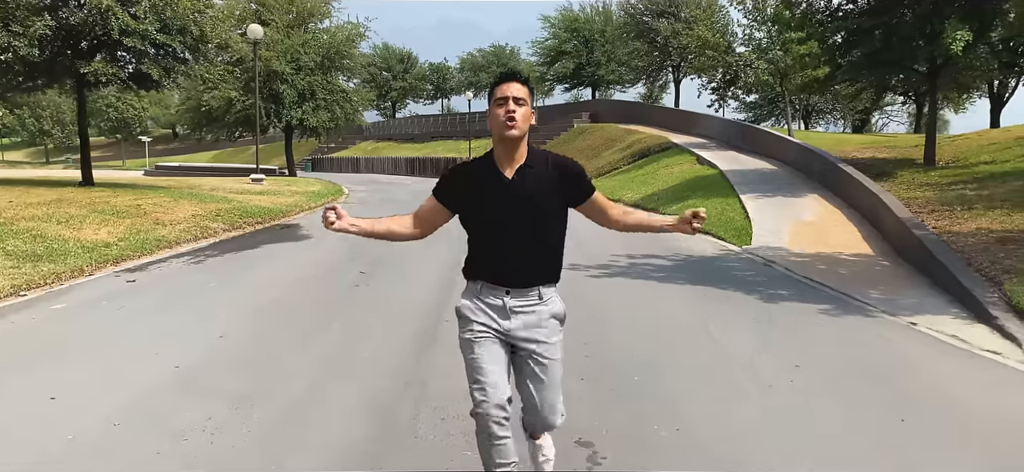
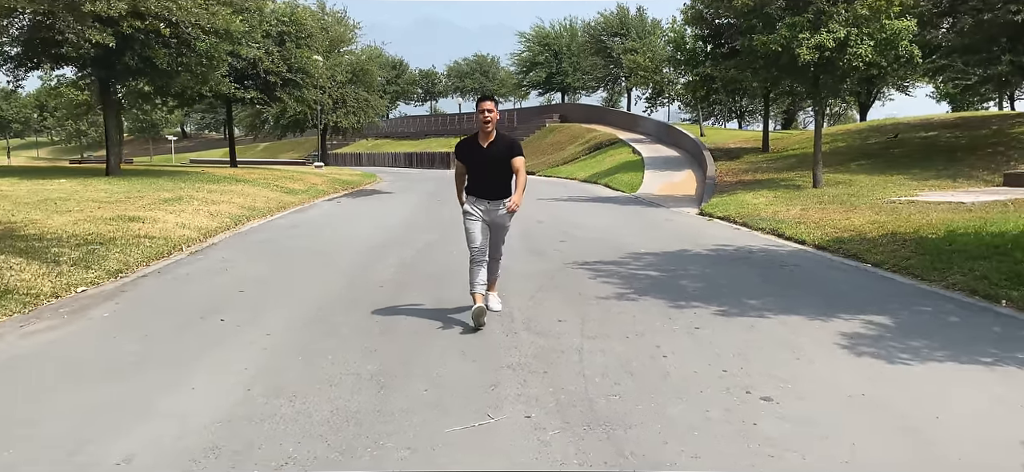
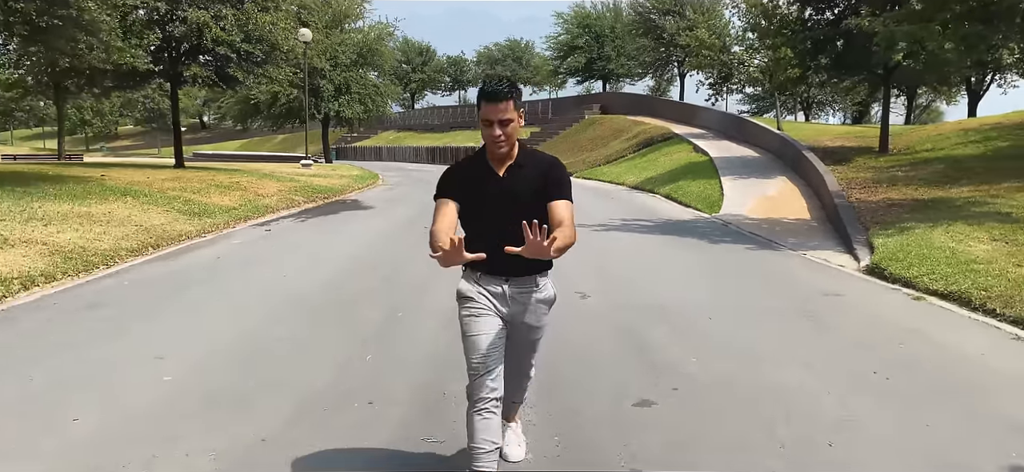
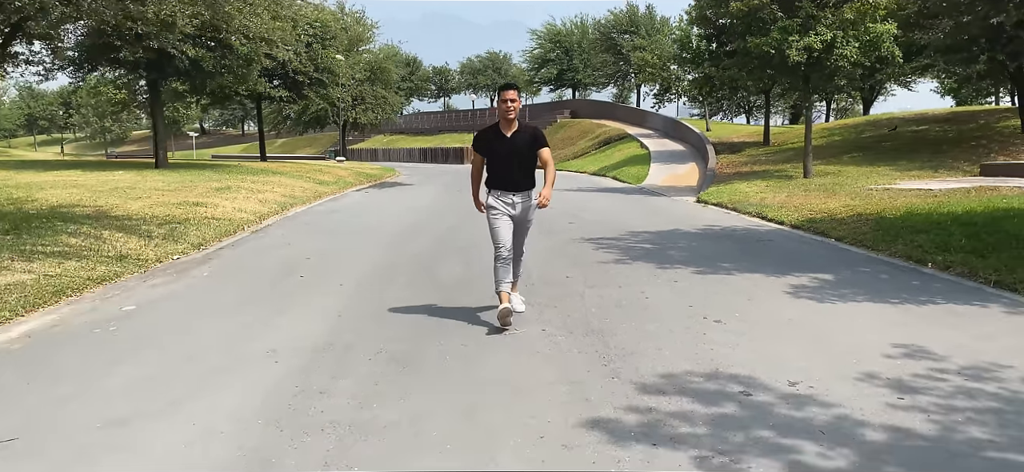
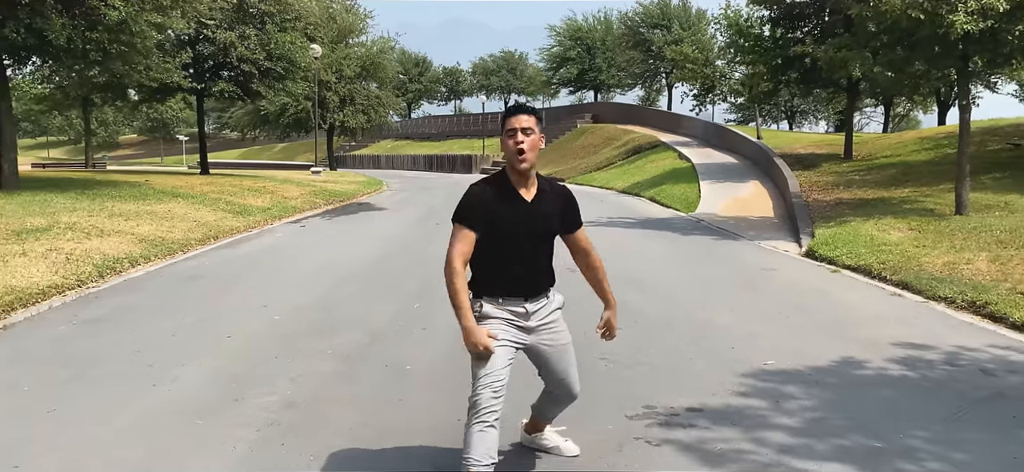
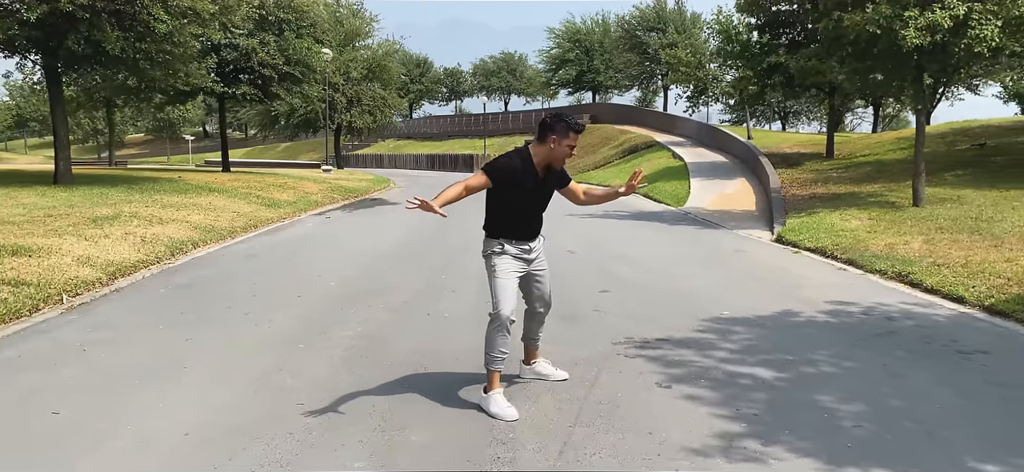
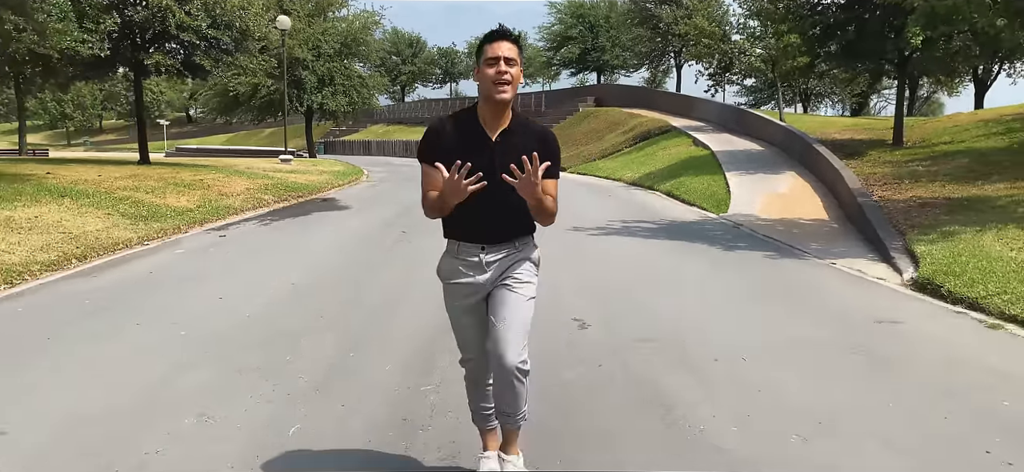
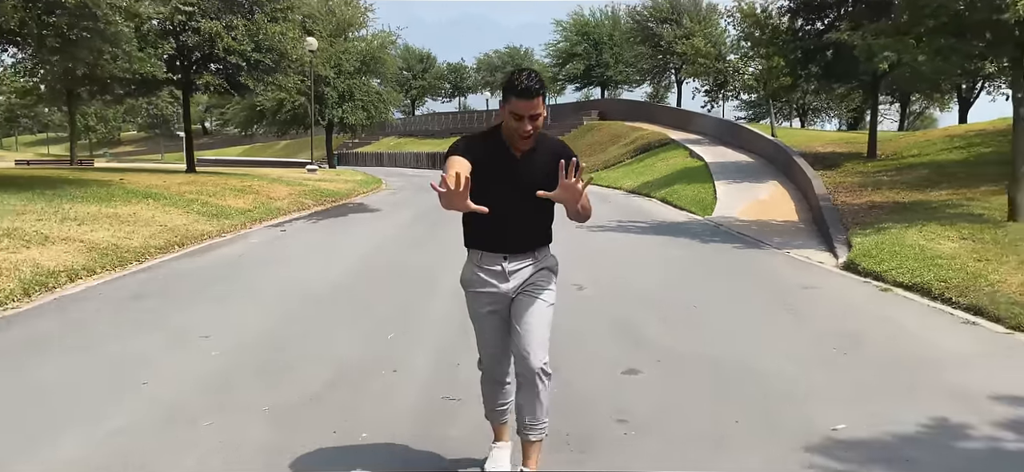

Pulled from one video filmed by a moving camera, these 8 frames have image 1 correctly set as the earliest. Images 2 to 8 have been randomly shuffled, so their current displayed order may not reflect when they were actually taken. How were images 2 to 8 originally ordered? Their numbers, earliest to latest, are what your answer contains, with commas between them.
7, 3, 8, 5, 6, 2, 4
